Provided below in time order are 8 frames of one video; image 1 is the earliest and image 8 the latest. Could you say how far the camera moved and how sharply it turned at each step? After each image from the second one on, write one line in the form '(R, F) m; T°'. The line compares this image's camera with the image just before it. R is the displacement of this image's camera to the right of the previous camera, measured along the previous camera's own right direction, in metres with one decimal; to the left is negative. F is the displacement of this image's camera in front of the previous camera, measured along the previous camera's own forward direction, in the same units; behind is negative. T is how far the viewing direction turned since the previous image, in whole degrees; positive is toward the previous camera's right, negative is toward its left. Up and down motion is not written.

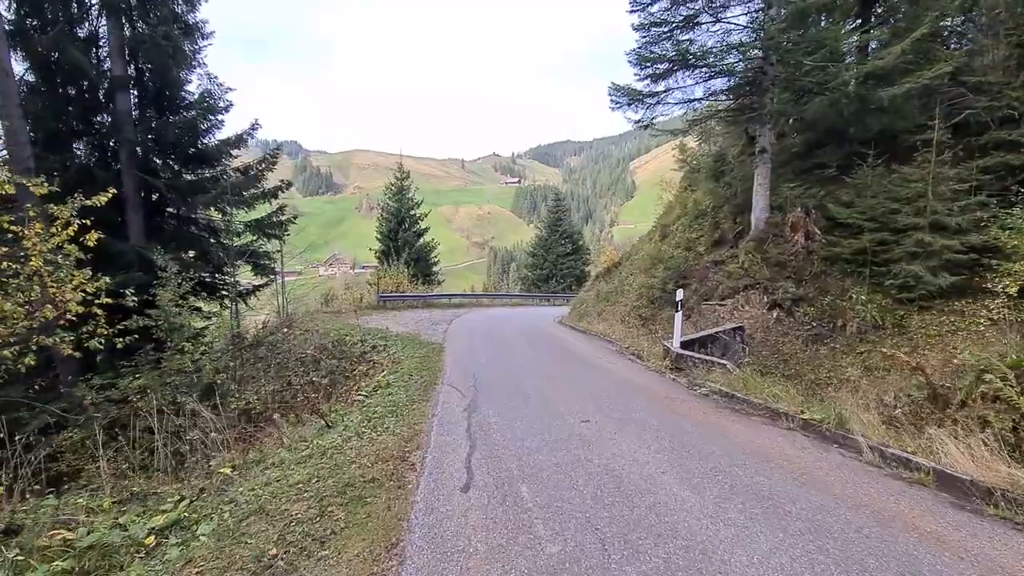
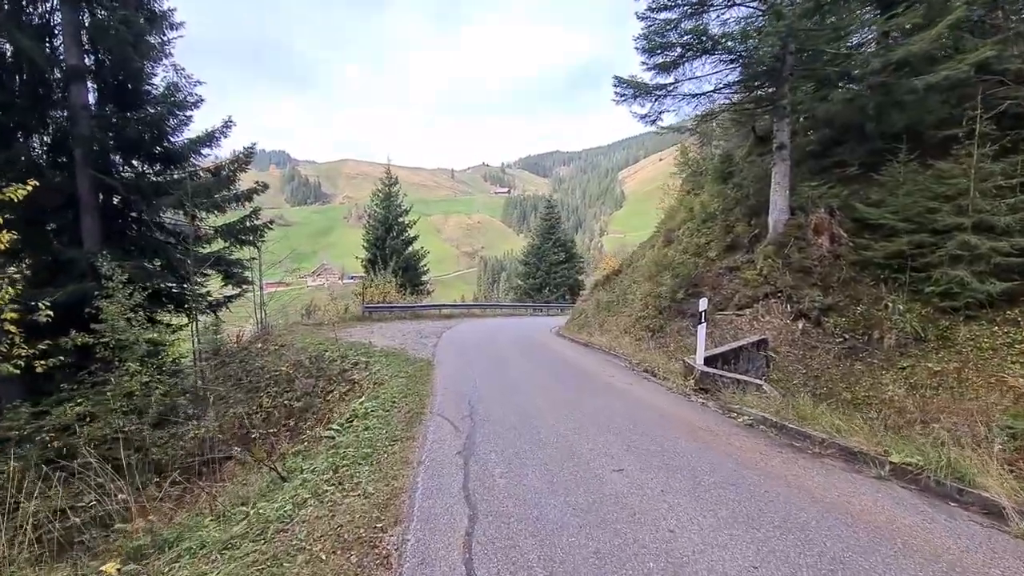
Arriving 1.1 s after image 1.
(-0.1, +1.1) m; +1°
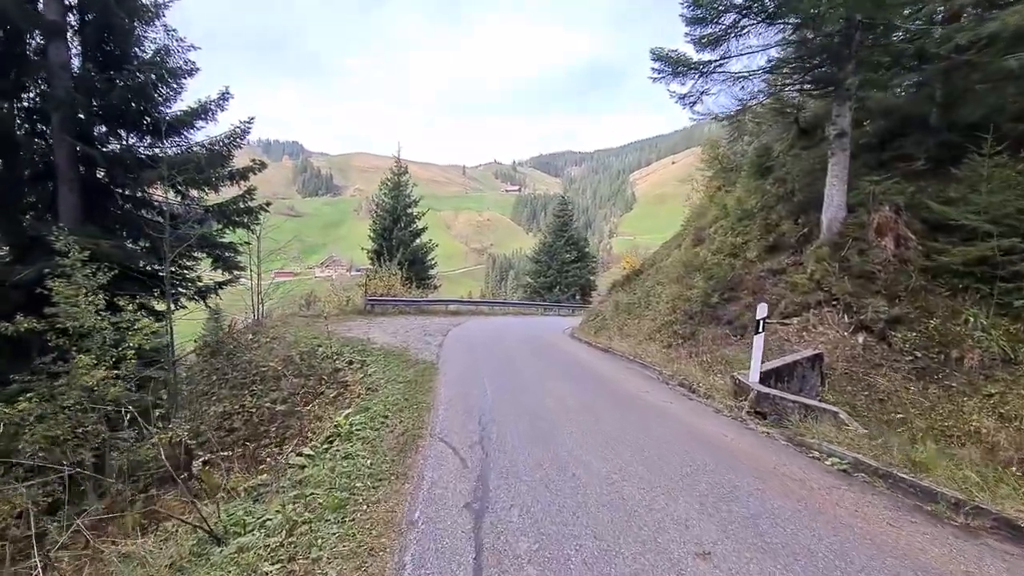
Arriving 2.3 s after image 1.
(-0.2, +1.2) m; -1°
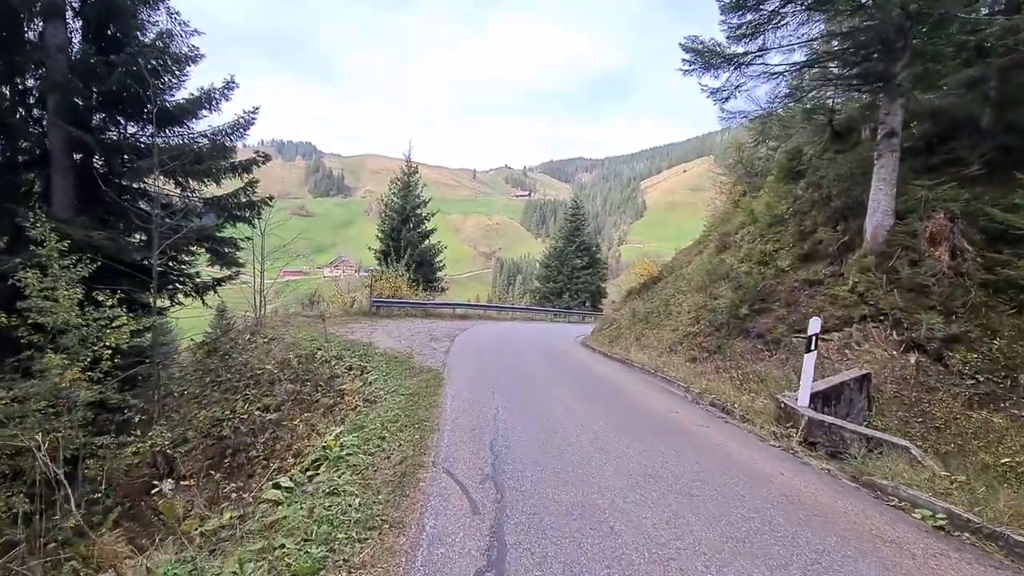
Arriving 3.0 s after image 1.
(-0.1, +0.7) m; -1°
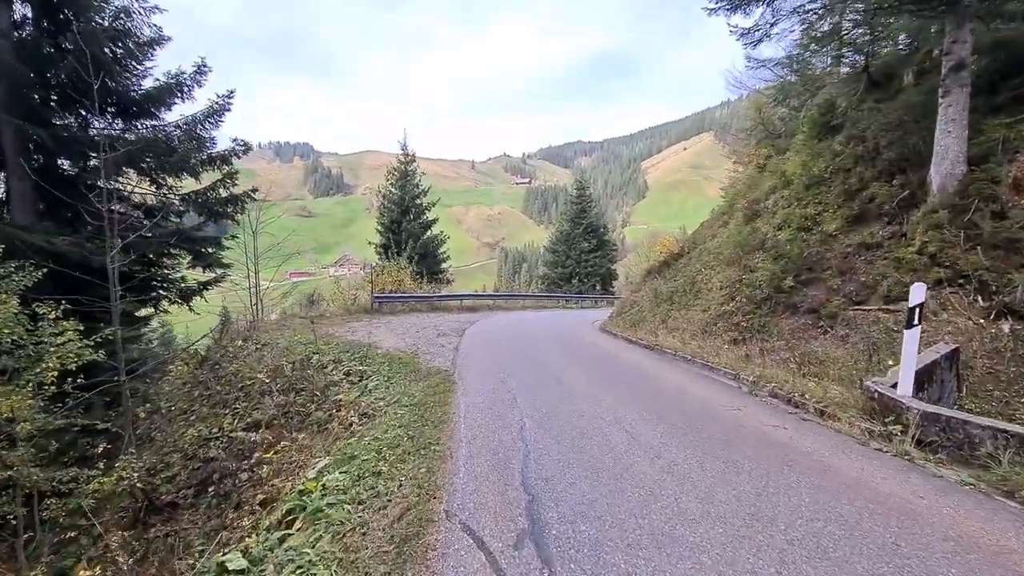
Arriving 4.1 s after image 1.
(-0.1, +1.1) m; -1°
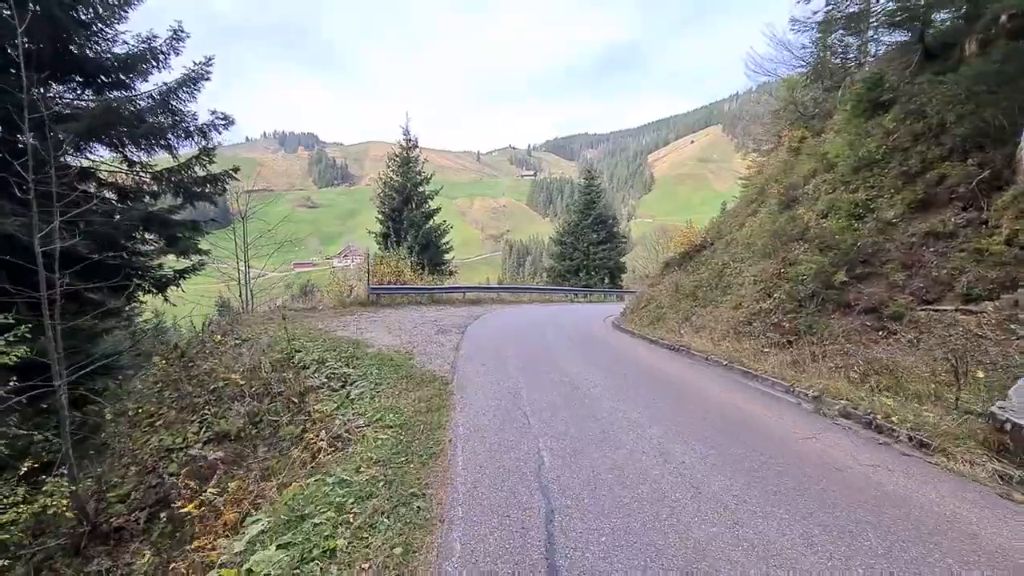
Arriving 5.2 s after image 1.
(-0.1, +1.1) m; 0°
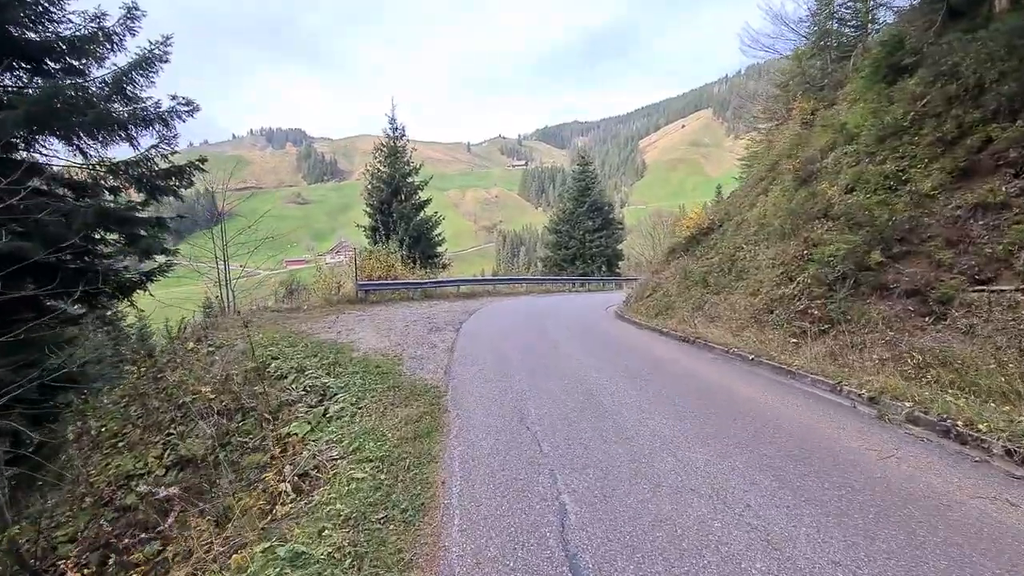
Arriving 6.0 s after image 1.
(-0.1, +0.8) m; +1°
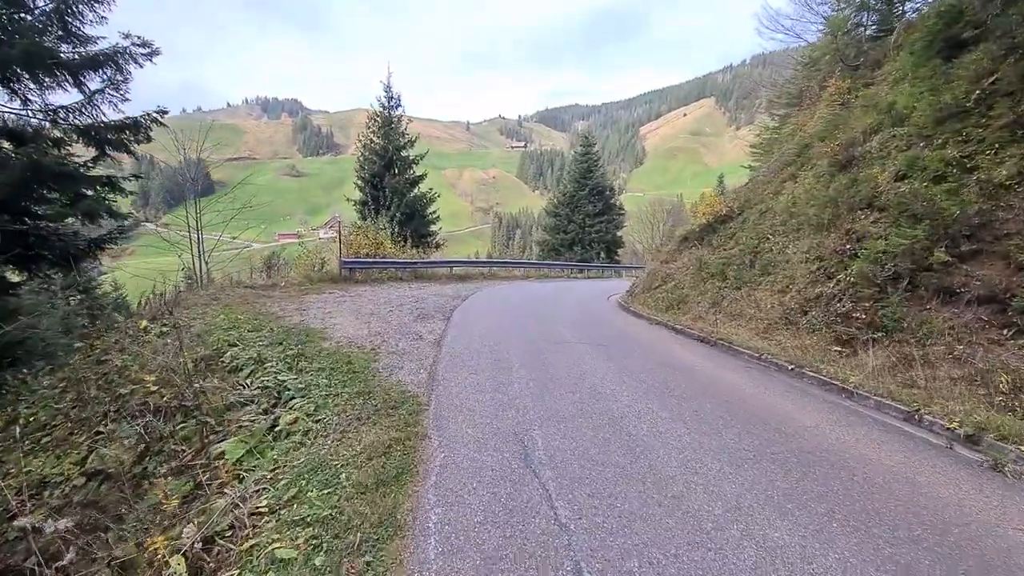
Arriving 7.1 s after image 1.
(-0.1, +1.1) m; +1°
